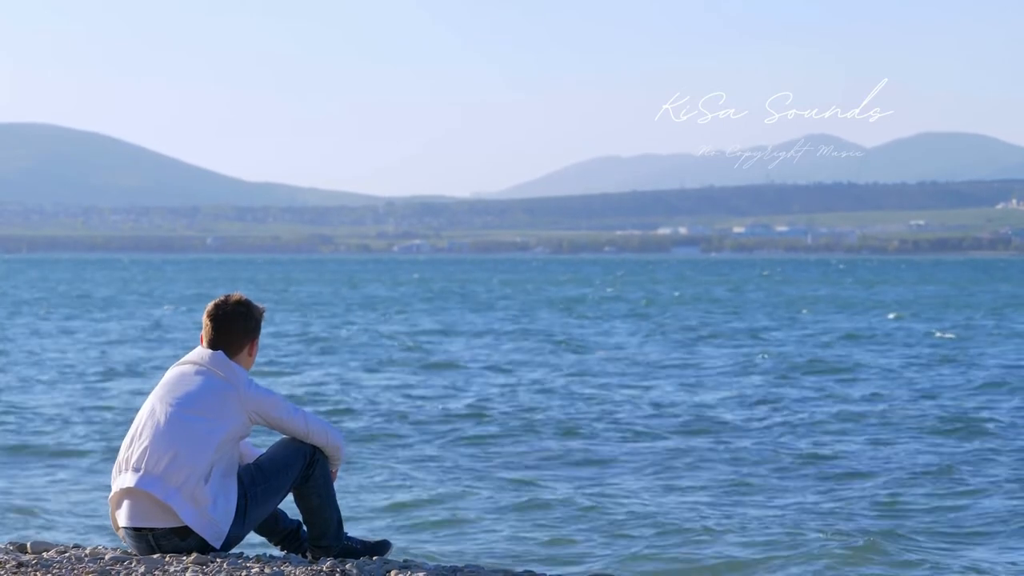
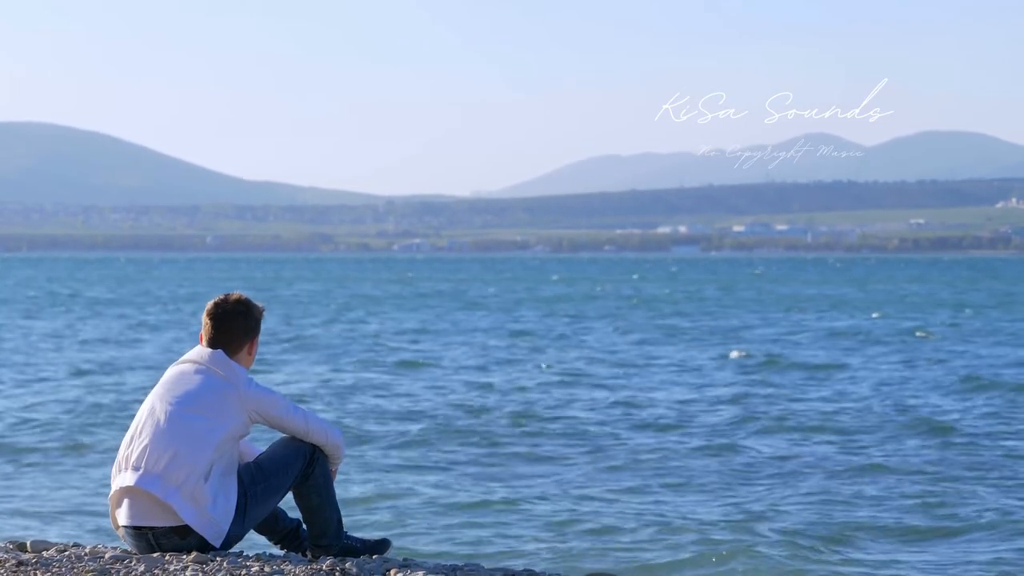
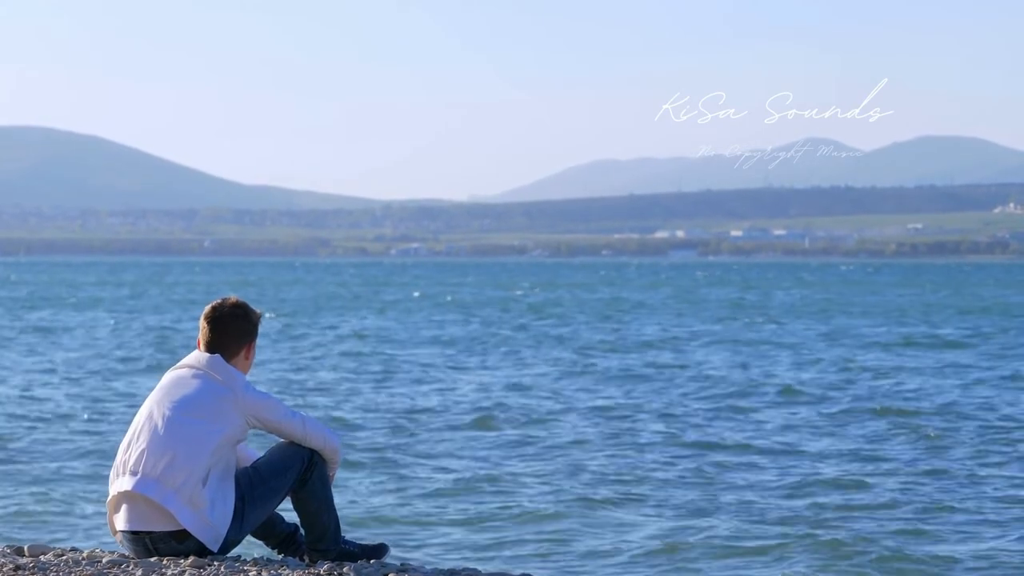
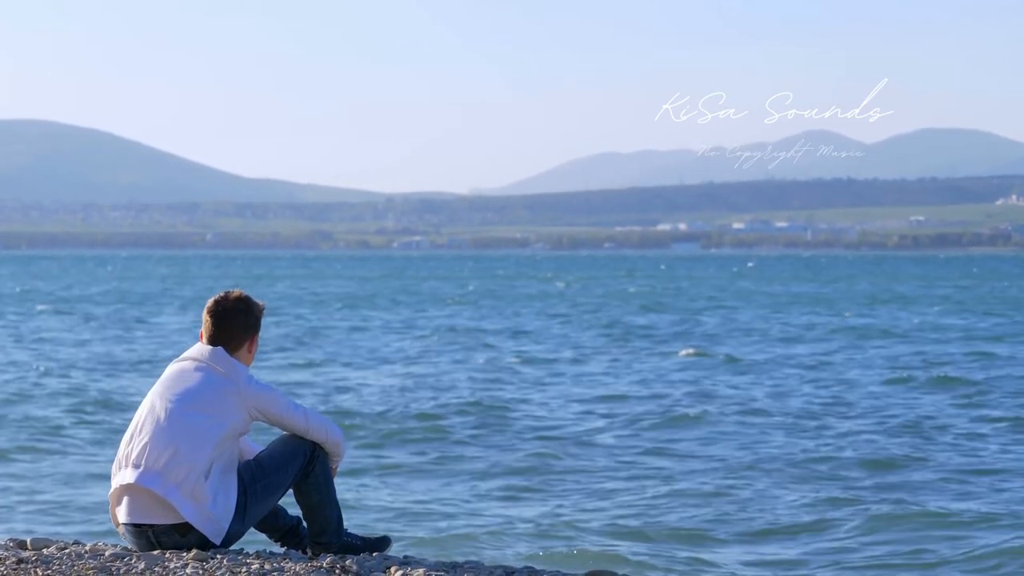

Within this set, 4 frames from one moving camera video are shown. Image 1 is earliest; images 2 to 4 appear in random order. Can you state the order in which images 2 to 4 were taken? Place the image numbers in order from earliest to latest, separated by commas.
2, 4, 3
